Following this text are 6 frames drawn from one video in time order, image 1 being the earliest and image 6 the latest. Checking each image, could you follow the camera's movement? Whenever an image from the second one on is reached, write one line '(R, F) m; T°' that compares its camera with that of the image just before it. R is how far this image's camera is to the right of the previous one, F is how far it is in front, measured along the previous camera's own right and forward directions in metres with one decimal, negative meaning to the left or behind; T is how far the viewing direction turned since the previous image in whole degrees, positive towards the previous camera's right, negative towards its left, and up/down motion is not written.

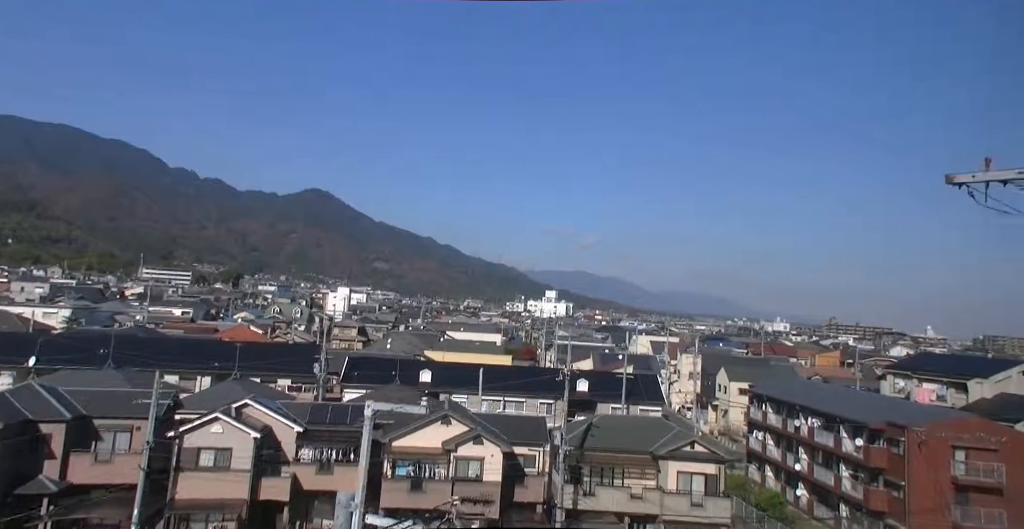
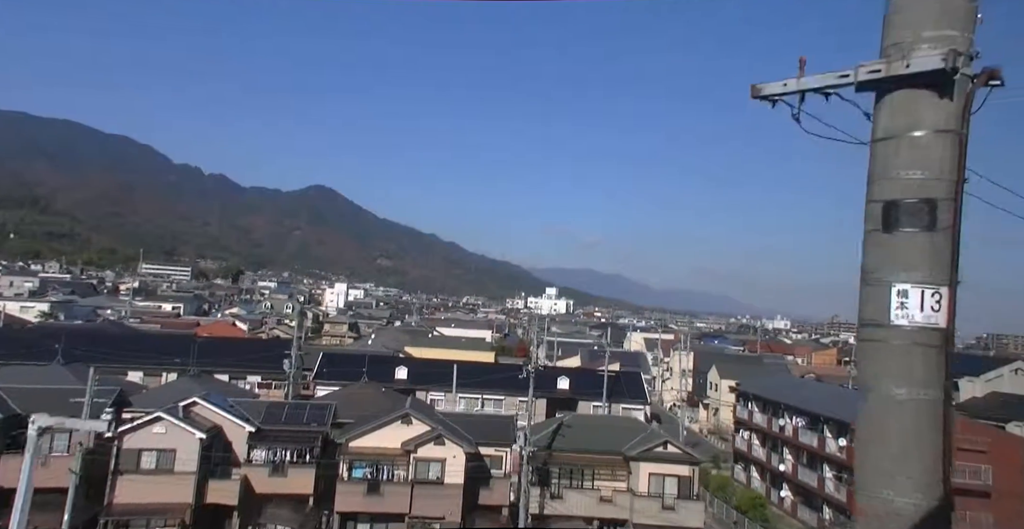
(+0.5, +0.4) m; 0°
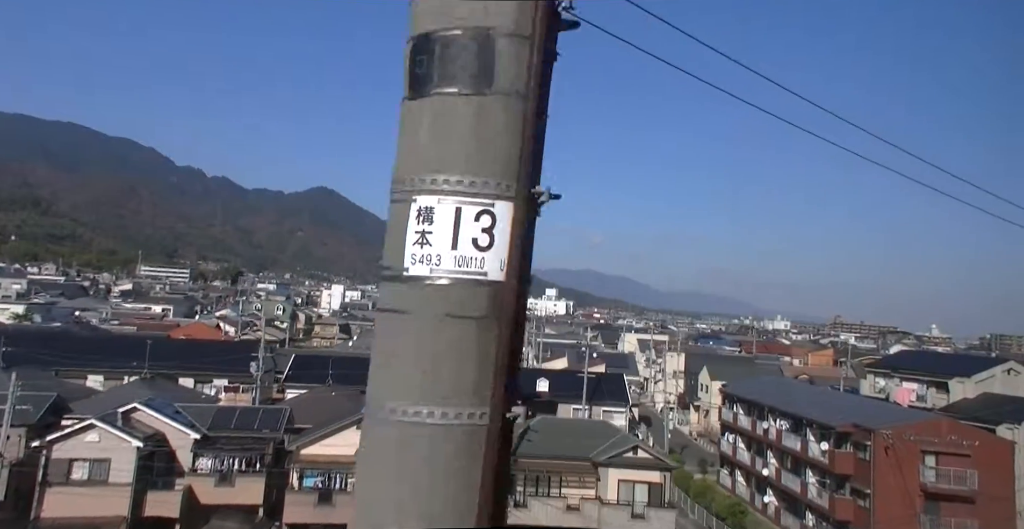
(+0.5, +0.5) m; 0°
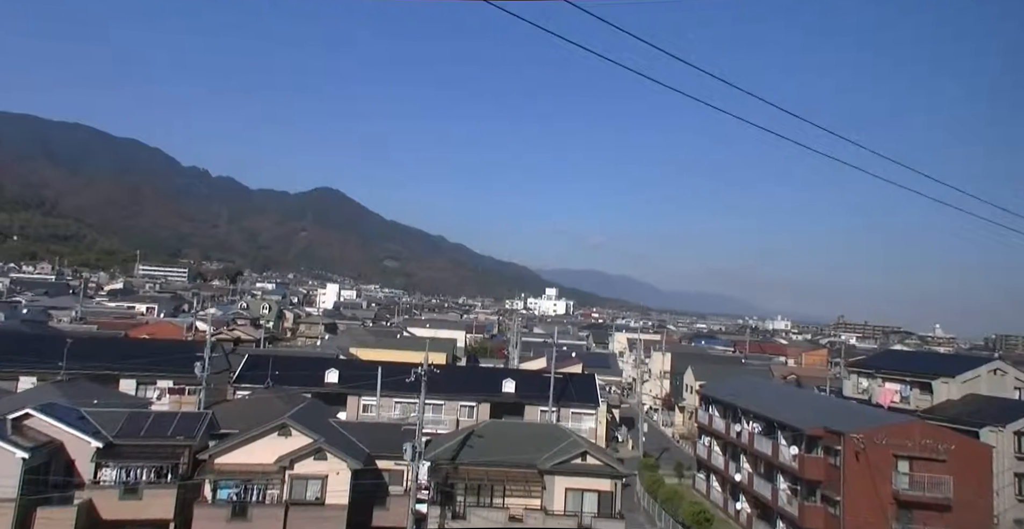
(+0.8, +0.7) m; 0°
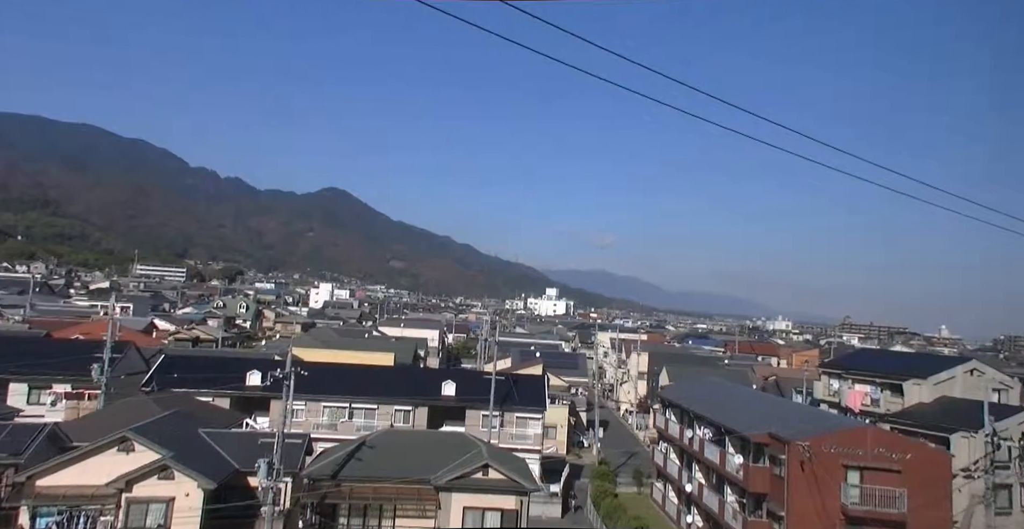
(+1.2, +1.2) m; 0°
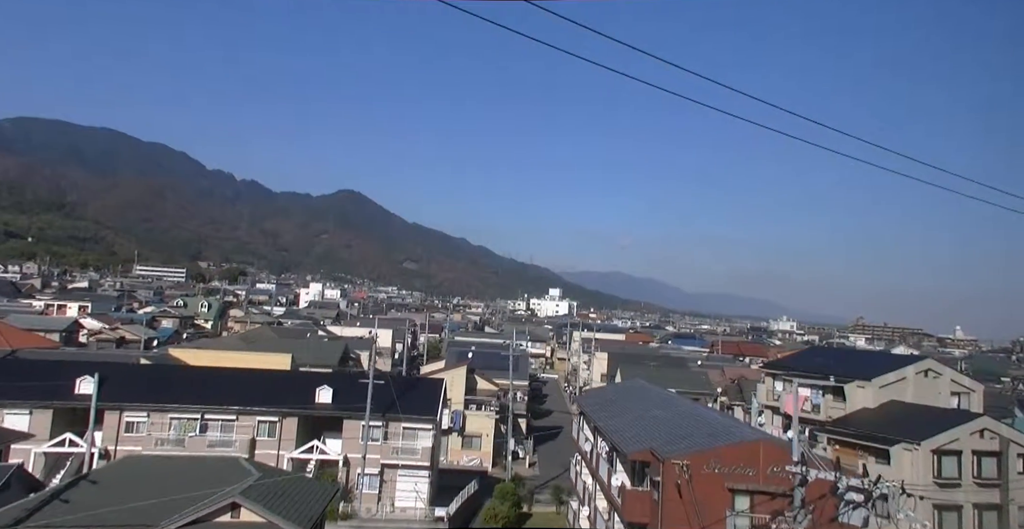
(+2.2, +2.1) m; 0°
